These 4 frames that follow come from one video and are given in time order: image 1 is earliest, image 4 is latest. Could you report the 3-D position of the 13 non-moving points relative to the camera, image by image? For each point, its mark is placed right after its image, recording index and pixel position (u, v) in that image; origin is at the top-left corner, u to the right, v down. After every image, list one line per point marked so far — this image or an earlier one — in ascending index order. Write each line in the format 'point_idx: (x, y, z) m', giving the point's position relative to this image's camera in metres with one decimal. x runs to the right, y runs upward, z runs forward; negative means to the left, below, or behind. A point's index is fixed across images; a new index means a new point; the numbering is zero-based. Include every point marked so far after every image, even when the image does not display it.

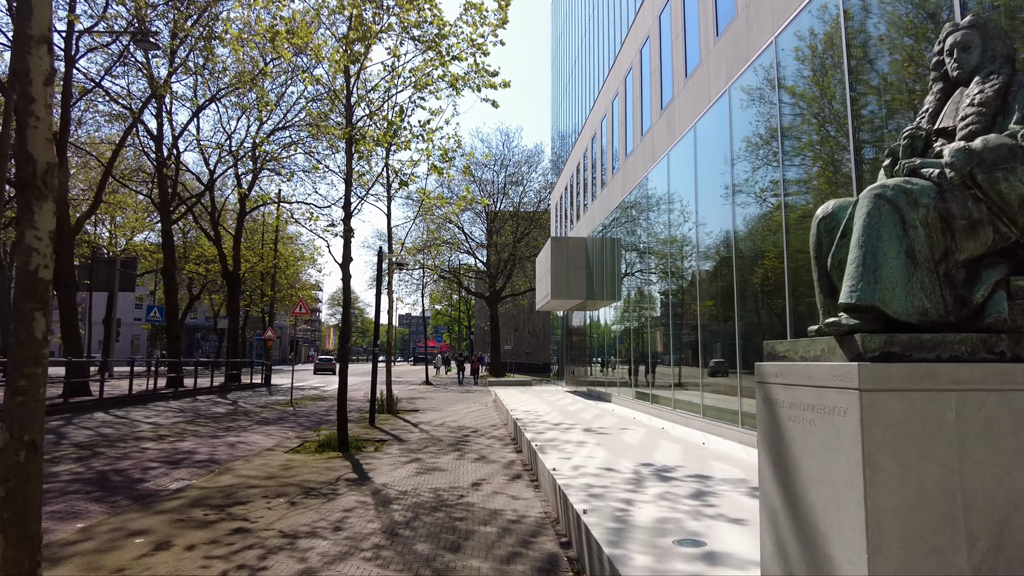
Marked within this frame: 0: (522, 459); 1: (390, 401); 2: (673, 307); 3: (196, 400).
0: (+0.1, -1.9, +8.5) m
1: (-2.5, -2.3, +15.4) m
2: (+3.1, -0.4, +15.2) m
3: (-8.0, -2.8, +19.3) m
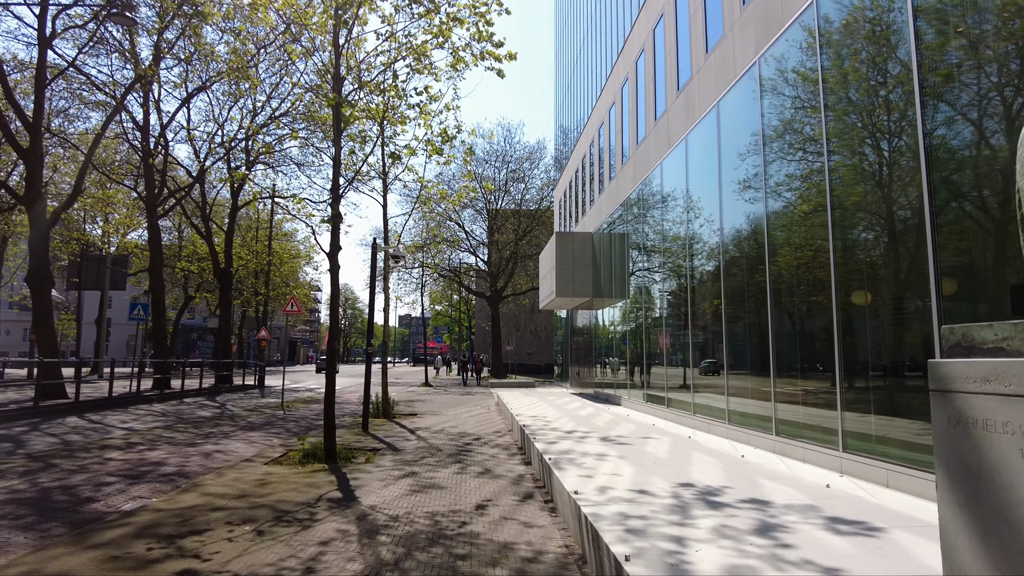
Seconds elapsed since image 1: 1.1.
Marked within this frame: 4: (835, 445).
0: (+0.2, -1.8, +7.4) m
1: (-2.4, -2.2, +14.4) m
2: (+3.2, -0.3, +14.2) m
3: (-7.9, -2.8, +18.3) m
4: (+3.3, -1.6, +7.7) m
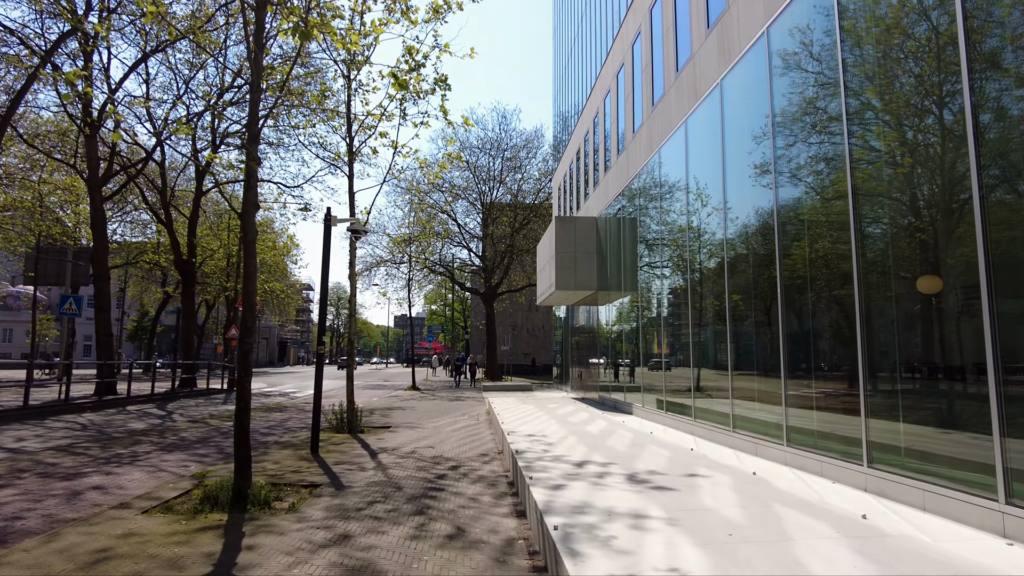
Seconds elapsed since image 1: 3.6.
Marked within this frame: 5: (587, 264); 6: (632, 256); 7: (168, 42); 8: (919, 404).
0: (+0.1, -1.6, +4.9) m
1: (-2.5, -2.0, +11.8) m
2: (+3.0, -0.1, +11.7) m
3: (-8.1, -2.5, +15.7) m
4: (+3.2, -1.4, +5.2) m
5: (+2.0, +0.6, +19.9) m
6: (+2.7, +0.7, +16.6) m
7: (-8.6, +6.1, +19.0) m
8: (+3.2, -0.9, +6.0) m
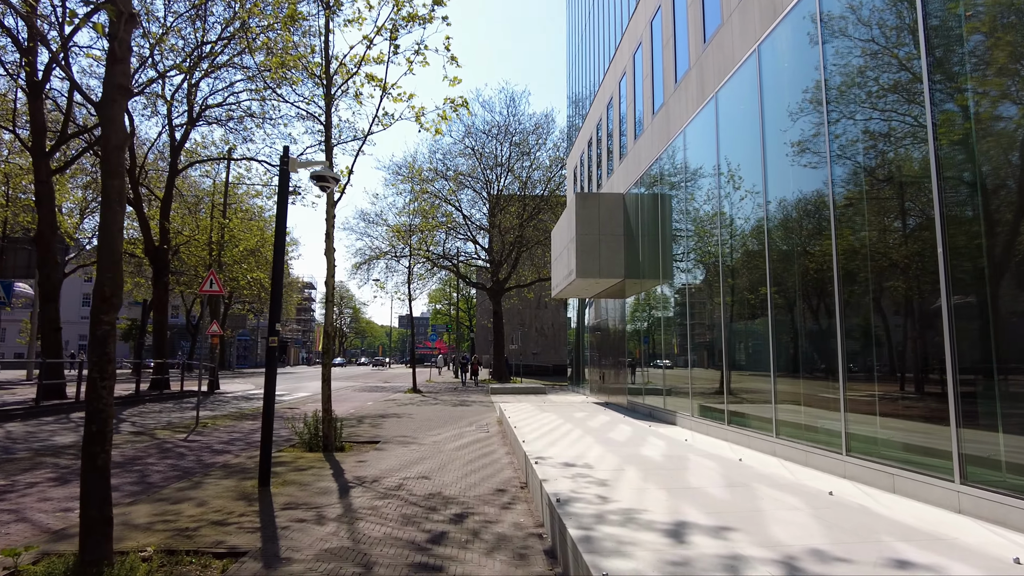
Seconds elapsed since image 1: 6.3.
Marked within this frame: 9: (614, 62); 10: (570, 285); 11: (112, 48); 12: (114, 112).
0: (+0.3, -1.3, +2.2) m
1: (-2.3, -1.7, +9.2) m
2: (+3.3, +0.2, +9.0) m
3: (-7.8, -2.3, +13.1) m
4: (+3.4, -1.1, +2.5) m
5: (+2.3, +0.9, +17.3) m
6: (+2.9, +1.0, +14.0) m
7: (-8.3, +6.4, +16.5) m
8: (+3.5, -0.6, +3.3) m
9: (+2.7, +5.8, +19.1) m
10: (+1.4, +0.1, +18.8) m
11: (-2.0, +1.2, +3.9) m
12: (-2.0, +0.9, +3.8) m
